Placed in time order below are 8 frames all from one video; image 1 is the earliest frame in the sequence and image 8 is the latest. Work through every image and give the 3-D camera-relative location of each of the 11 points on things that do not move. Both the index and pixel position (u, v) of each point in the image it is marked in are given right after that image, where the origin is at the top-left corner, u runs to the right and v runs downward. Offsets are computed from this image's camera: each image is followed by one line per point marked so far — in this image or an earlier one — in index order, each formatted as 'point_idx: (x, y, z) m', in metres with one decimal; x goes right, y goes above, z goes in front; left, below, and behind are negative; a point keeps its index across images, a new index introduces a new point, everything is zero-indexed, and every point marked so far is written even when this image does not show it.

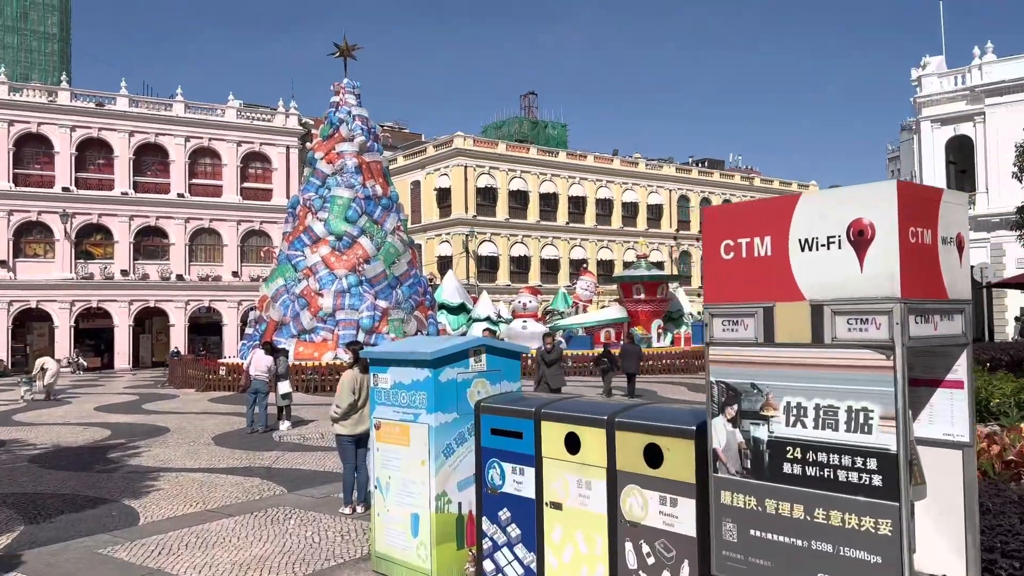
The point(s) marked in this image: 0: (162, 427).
0: (-6.0, -2.4, +14.0) m
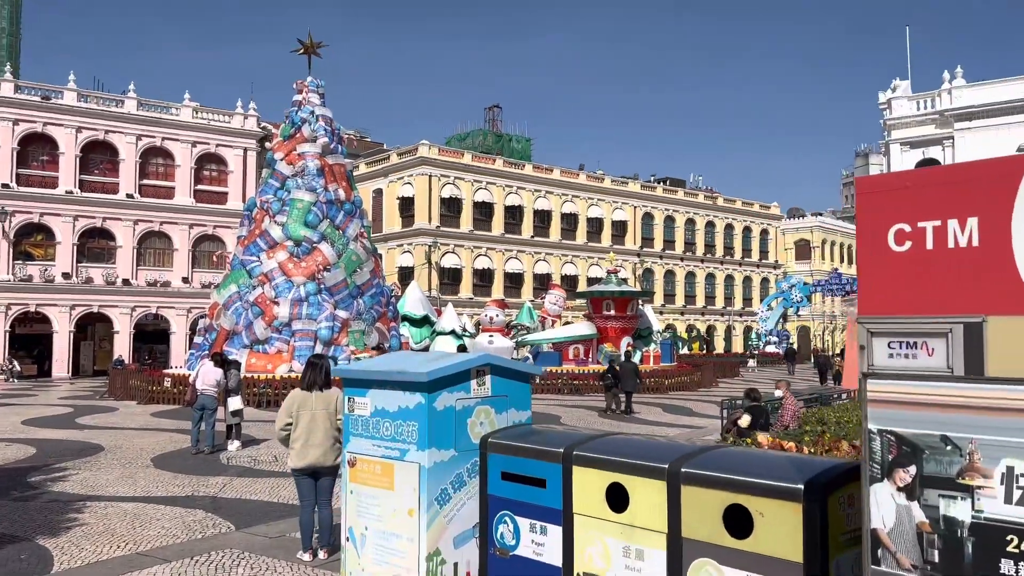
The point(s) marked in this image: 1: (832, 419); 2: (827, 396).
0: (-6.5, -2.4, +12.6) m
1: (+3.8, -1.6, +9.6) m
2: (+5.1, -1.8, +13.0) m
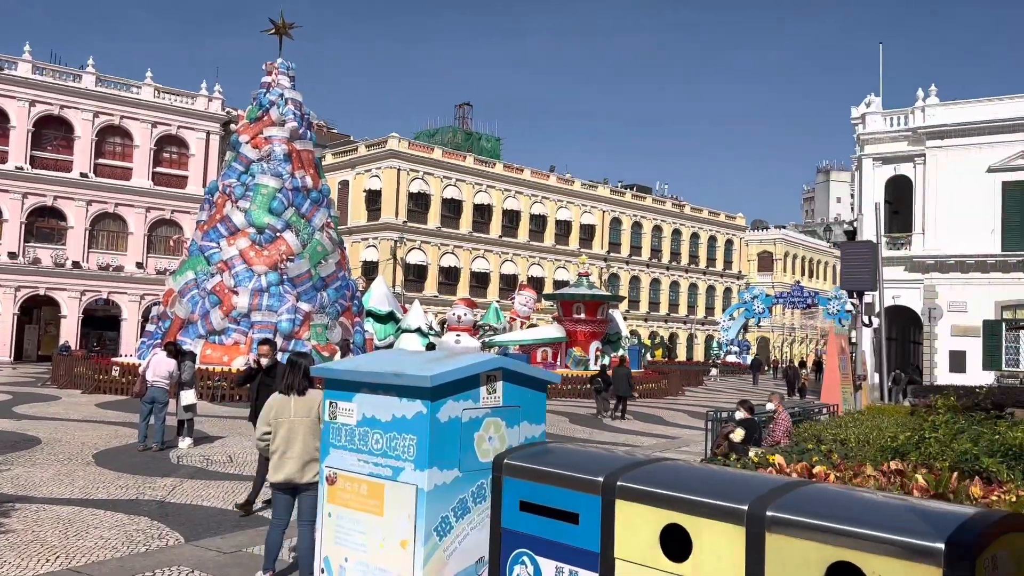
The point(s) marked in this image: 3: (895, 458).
0: (-6.9, -2.1, +11.6) m
1: (+3.6, -1.7, +9.1) m
2: (+4.6, -1.9, +12.6) m
3: (+2.8, -1.2, +5.9) m
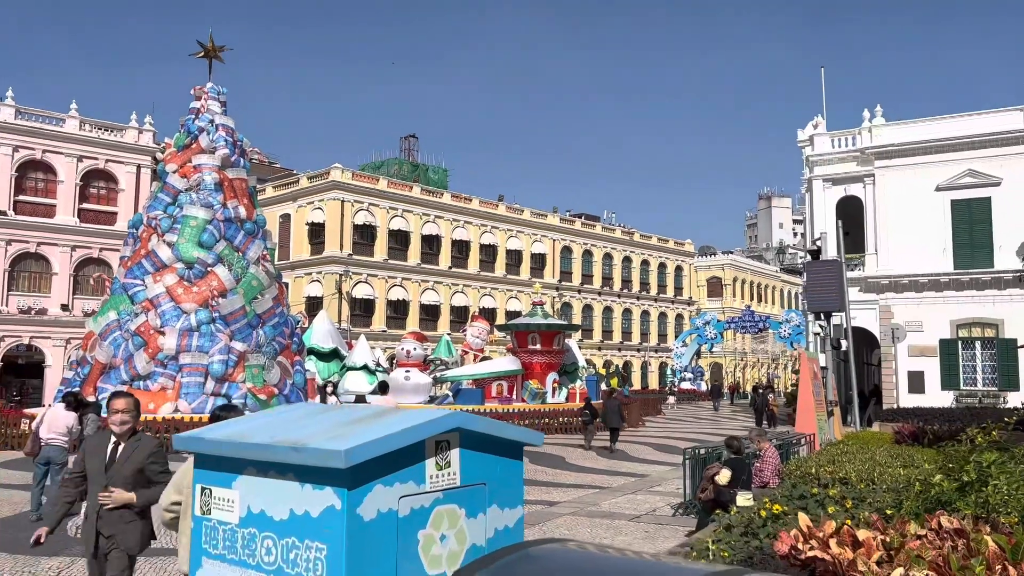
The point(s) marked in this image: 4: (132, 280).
0: (-7.4, -2.7, +9.8) m
1: (+3.1, -1.9, +8.0) m
2: (+4.0, -2.2, +11.6) m
3: (+2.5, -1.3, +4.8) m
4: (-9.2, +0.2, +19.6) m
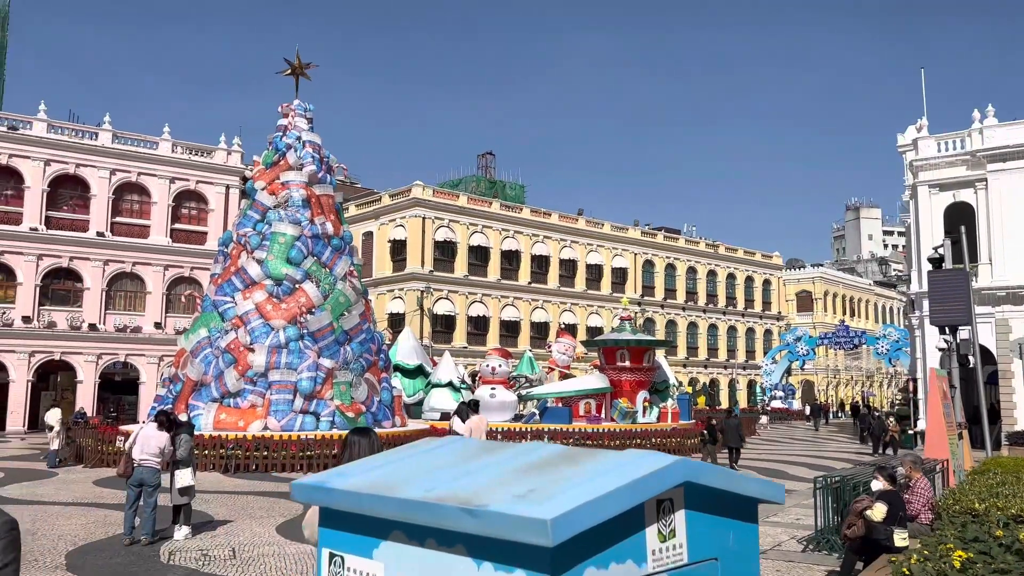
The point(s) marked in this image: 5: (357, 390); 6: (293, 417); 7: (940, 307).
0: (-6.1, -2.9, +9.7) m
1: (+4.2, -1.9, +6.9) m
2: (+5.4, -2.4, +10.4) m
3: (+3.3, -1.3, +3.8) m
4: (-7.0, -0.2, +19.6) m
5: (-3.8, -2.5, +19.8) m
6: (-5.0, -2.9, +18.5) m
7: (+8.2, -0.4, +15.6) m
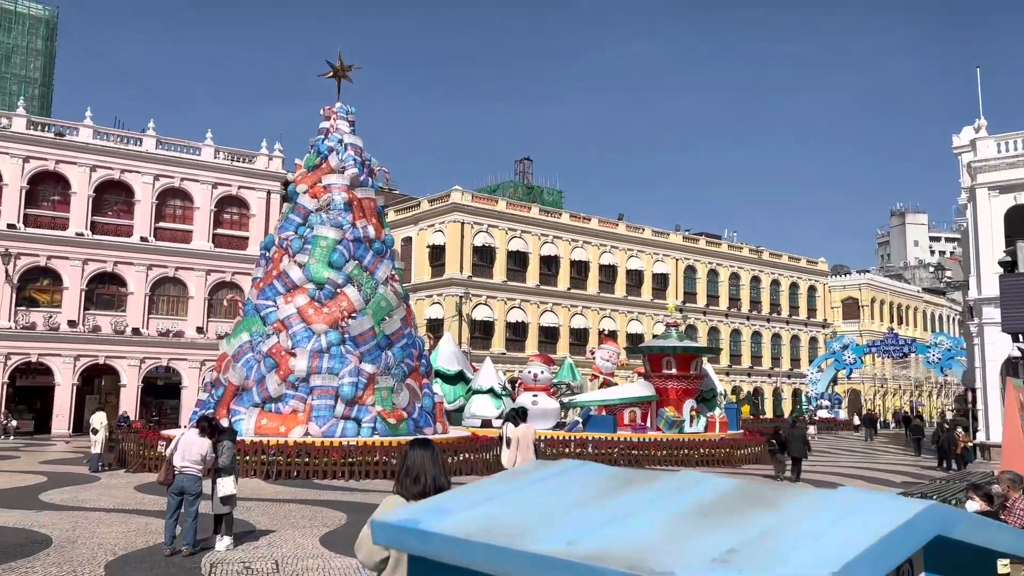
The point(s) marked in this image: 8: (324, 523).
0: (-5.5, -2.9, +9.5) m
1: (+4.7, -1.9, +6.2) m
2: (+6.0, -2.4, +9.6) m
3: (+3.7, -1.3, +3.1) m
4: (-5.9, -0.3, +19.4) m
5: (-2.7, -2.6, +19.5) m
6: (-4.0, -3.0, +18.2) m
7: (+9.1, -0.4, +14.7) m
8: (-2.5, -3.2, +10.9) m
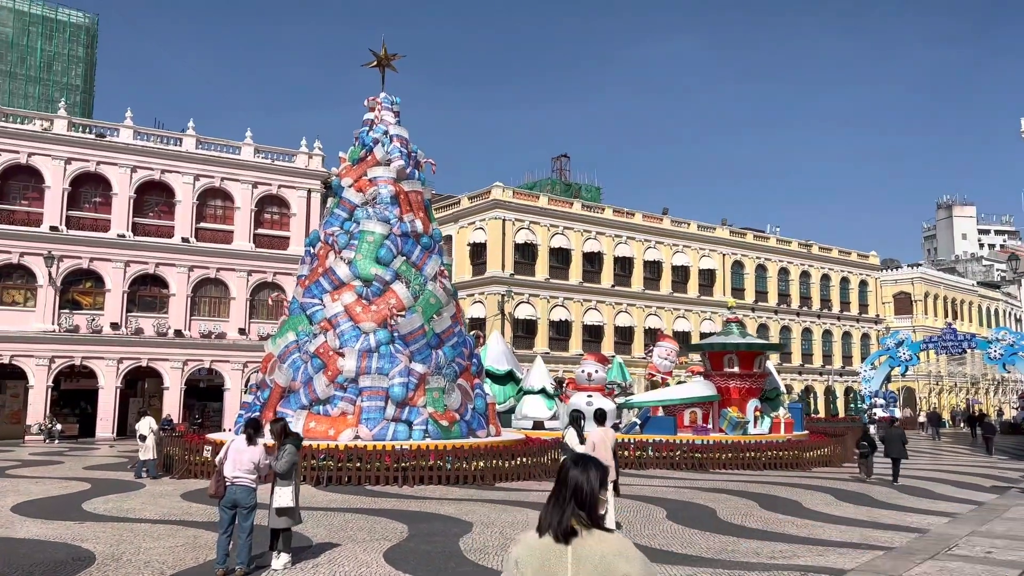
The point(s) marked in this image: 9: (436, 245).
0: (-4.6, -2.9, +8.7) m
1: (+5.4, -1.8, +5.0) m
2: (+6.9, -2.2, +8.4) m
3: (+4.3, -1.1, +2.0) m
4: (-4.7, -0.3, +18.7) m
5: (-1.4, -2.5, +18.6) m
6: (-2.7, -2.9, +17.3) m
7: (+10.2, -0.2, +13.3) m
8: (-1.6, -3.1, +10.0) m
9: (-1.8, +1.0, +19.7) m
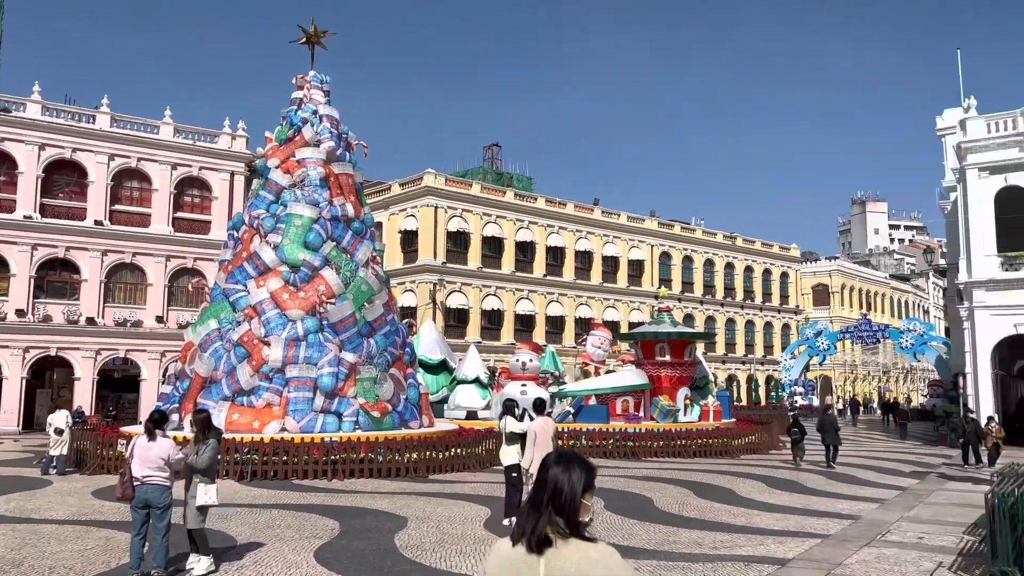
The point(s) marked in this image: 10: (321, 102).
0: (-5.2, -2.7, +7.9) m
1: (+5.1, -1.7, +5.2) m
2: (+6.3, -2.1, +8.6) m
3: (+4.2, -1.1, +2.0) m
4: (-6.1, +0.1, +17.8) m
5: (-2.9, -2.2, +18.1) m
6: (-4.1, -2.7, +16.7) m
7: (+9.1, -0.1, +13.8) m
8: (-2.3, -2.9, +9.5) m
9: (-3.4, +1.4, +19.1) m
10: (-4.6, +4.5, +19.4) m
